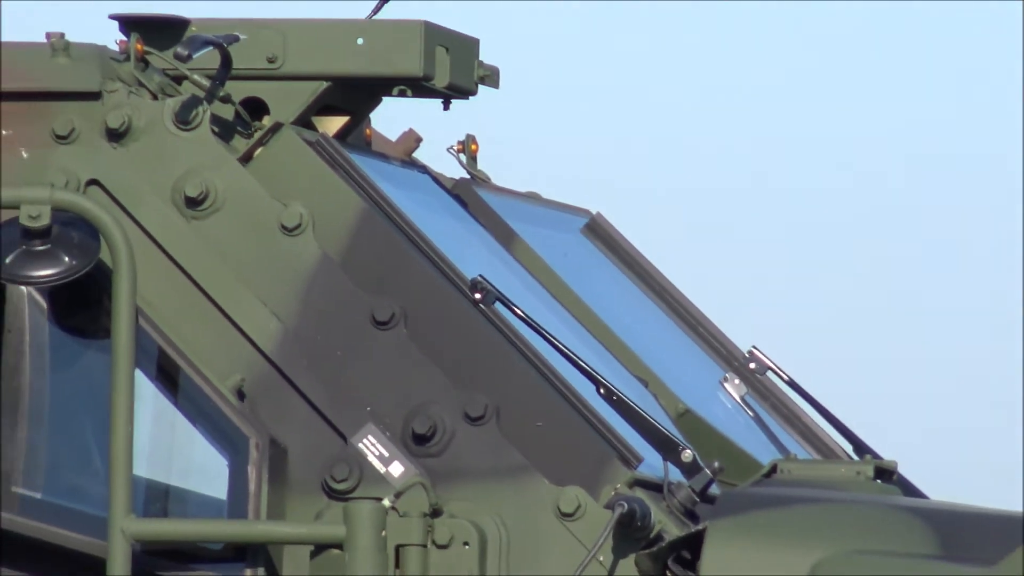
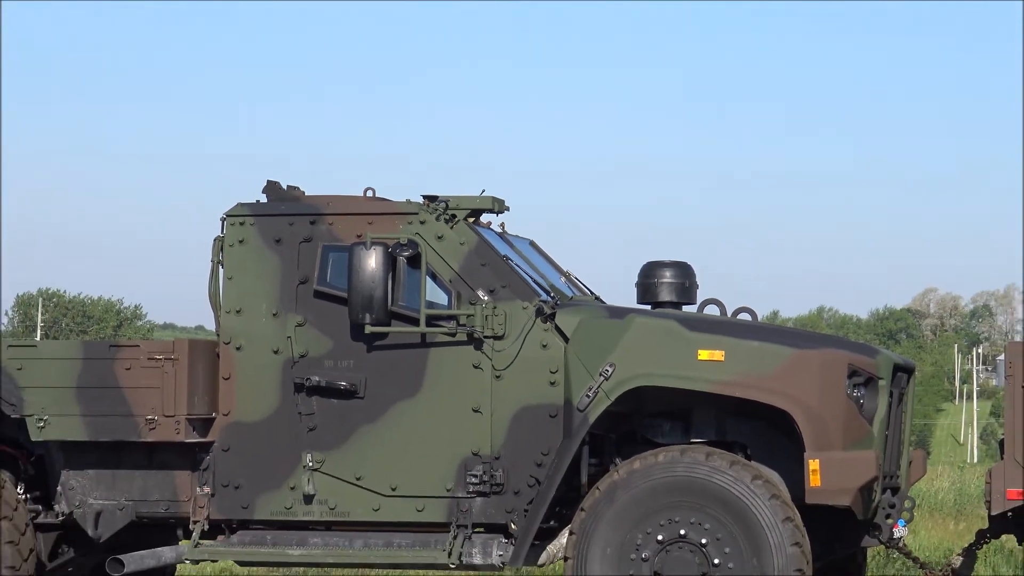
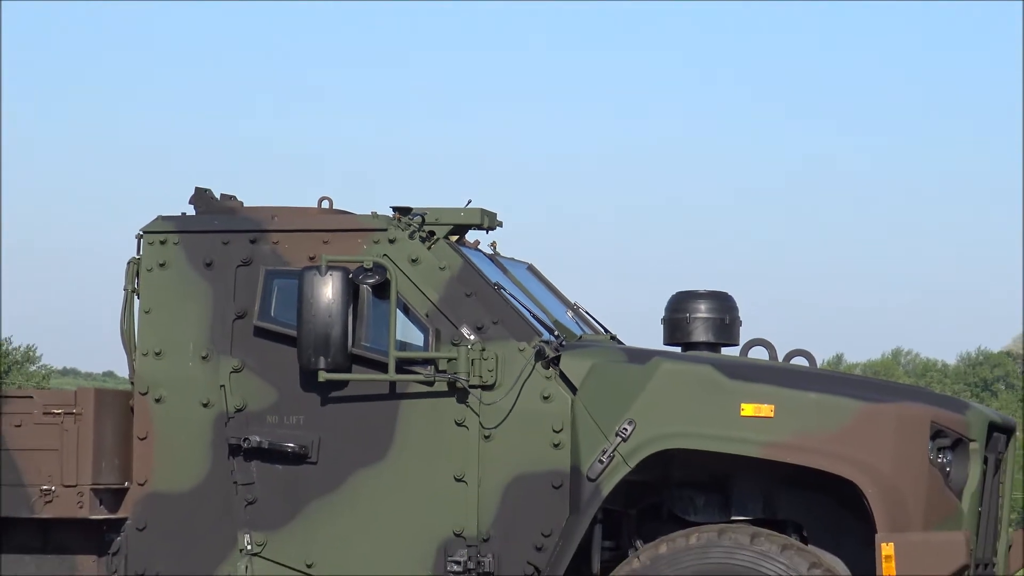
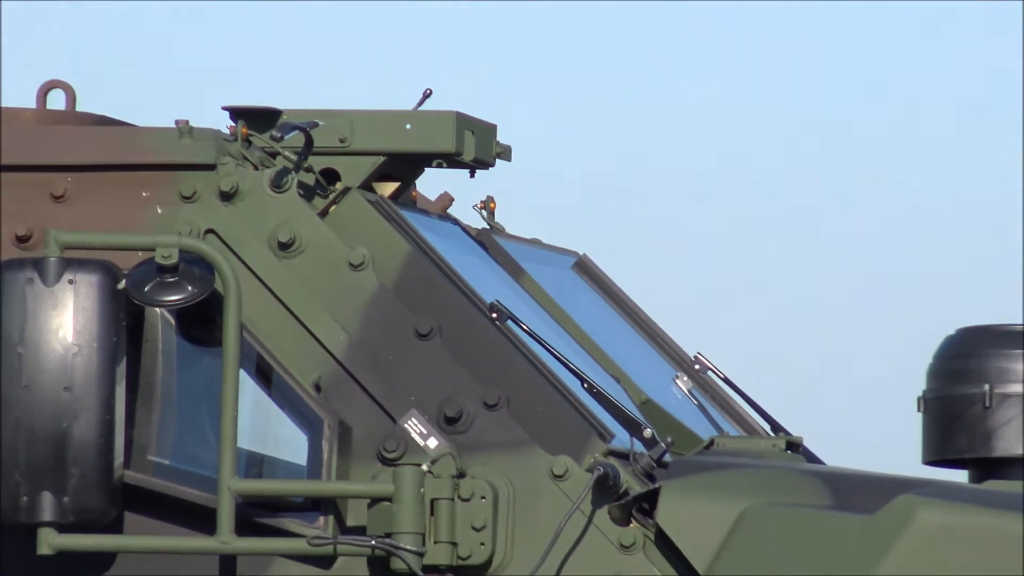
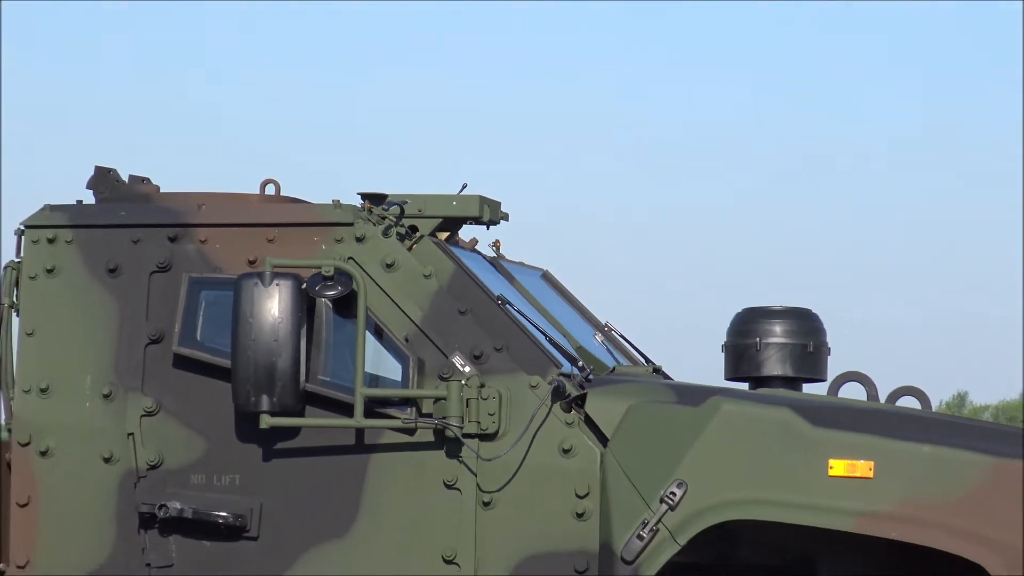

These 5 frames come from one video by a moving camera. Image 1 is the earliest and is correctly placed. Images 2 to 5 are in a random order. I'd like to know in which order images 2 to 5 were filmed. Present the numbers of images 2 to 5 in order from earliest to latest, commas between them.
4, 5, 3, 2
